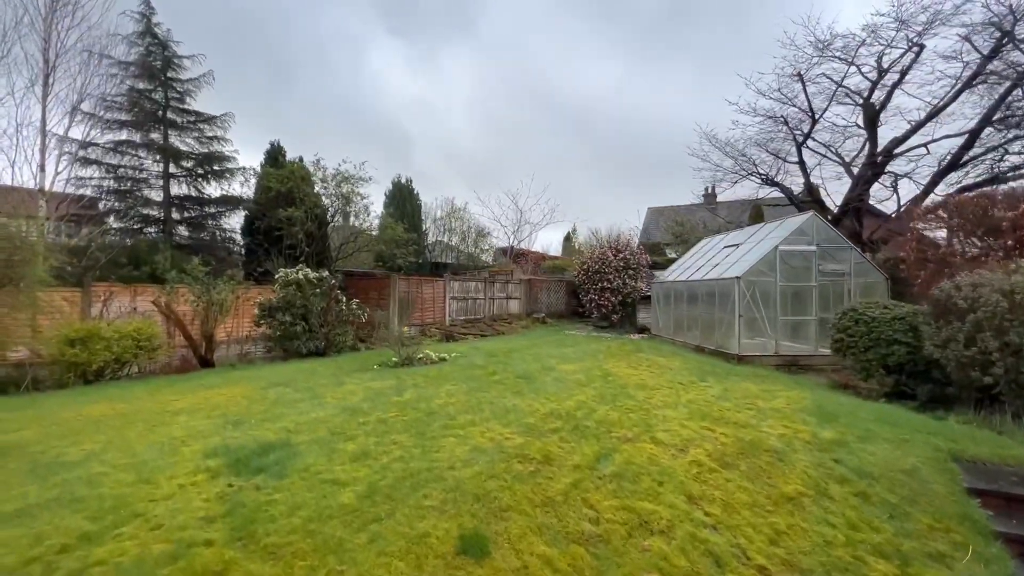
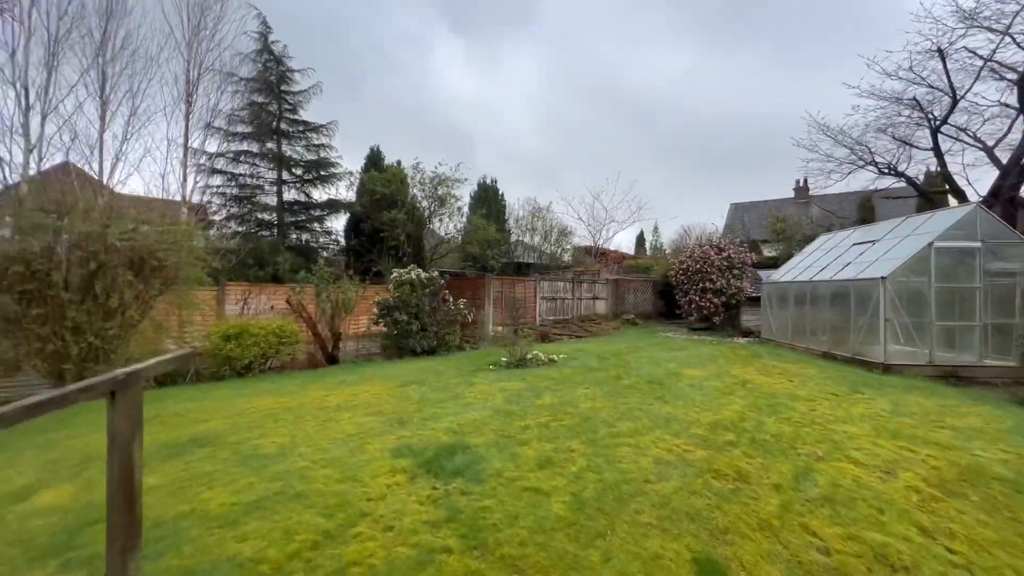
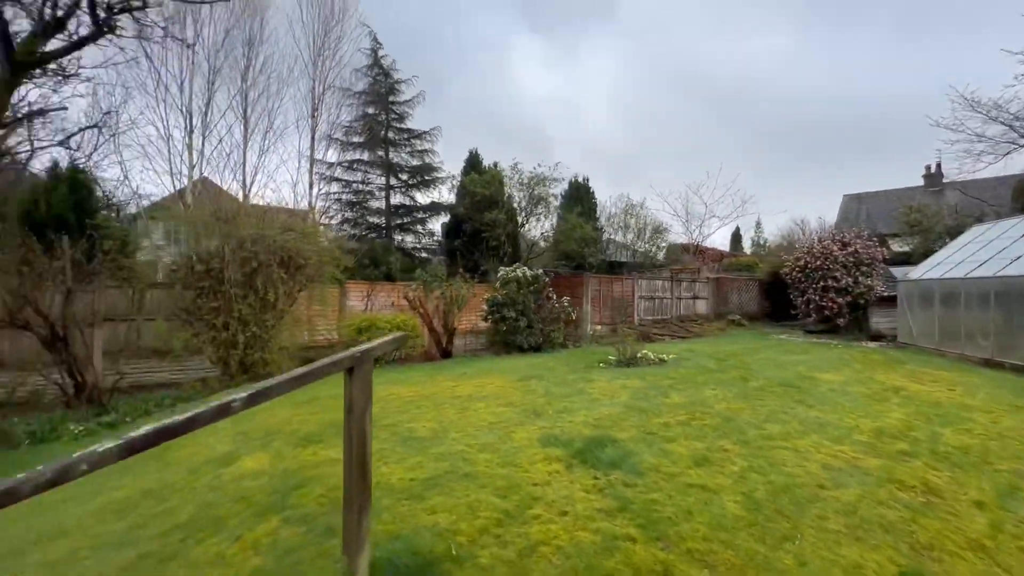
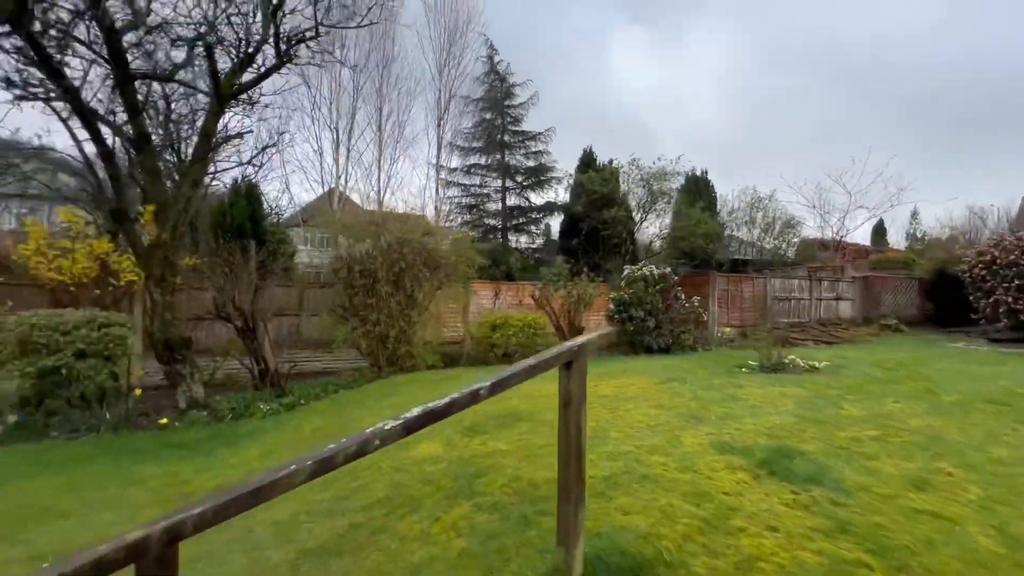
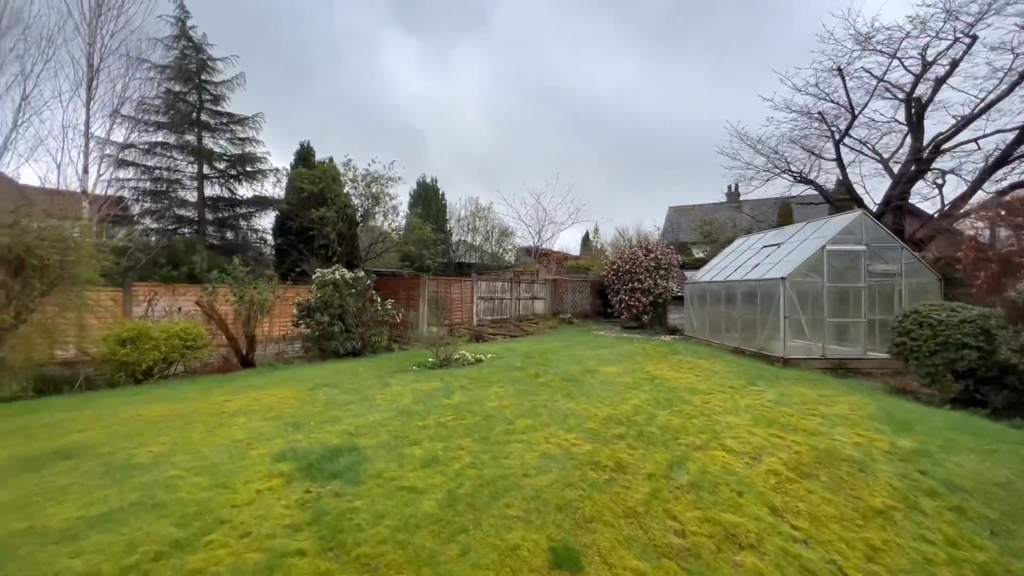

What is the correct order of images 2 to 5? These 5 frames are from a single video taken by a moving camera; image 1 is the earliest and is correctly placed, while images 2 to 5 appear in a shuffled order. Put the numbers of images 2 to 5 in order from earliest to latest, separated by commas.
5, 2, 3, 4
